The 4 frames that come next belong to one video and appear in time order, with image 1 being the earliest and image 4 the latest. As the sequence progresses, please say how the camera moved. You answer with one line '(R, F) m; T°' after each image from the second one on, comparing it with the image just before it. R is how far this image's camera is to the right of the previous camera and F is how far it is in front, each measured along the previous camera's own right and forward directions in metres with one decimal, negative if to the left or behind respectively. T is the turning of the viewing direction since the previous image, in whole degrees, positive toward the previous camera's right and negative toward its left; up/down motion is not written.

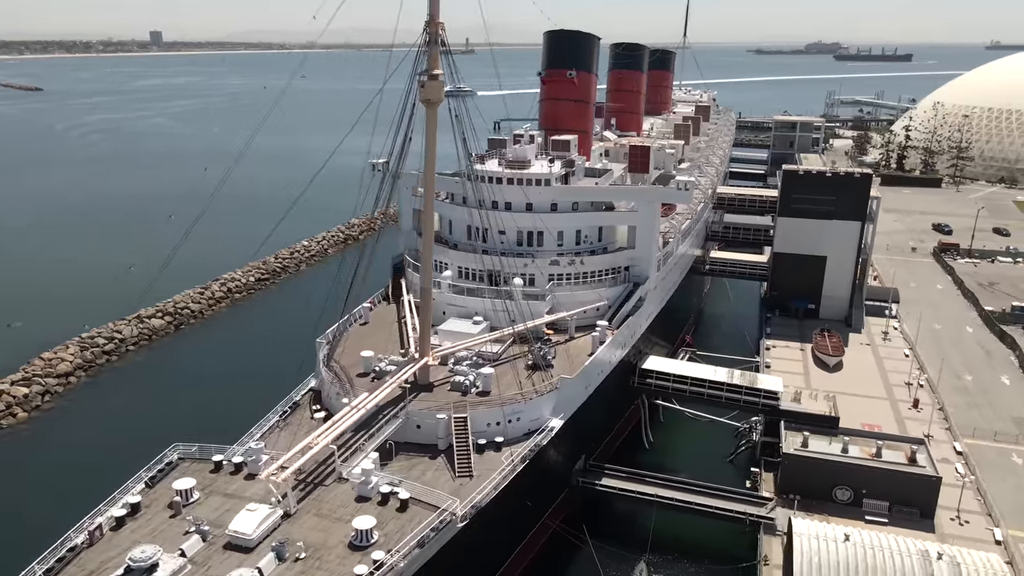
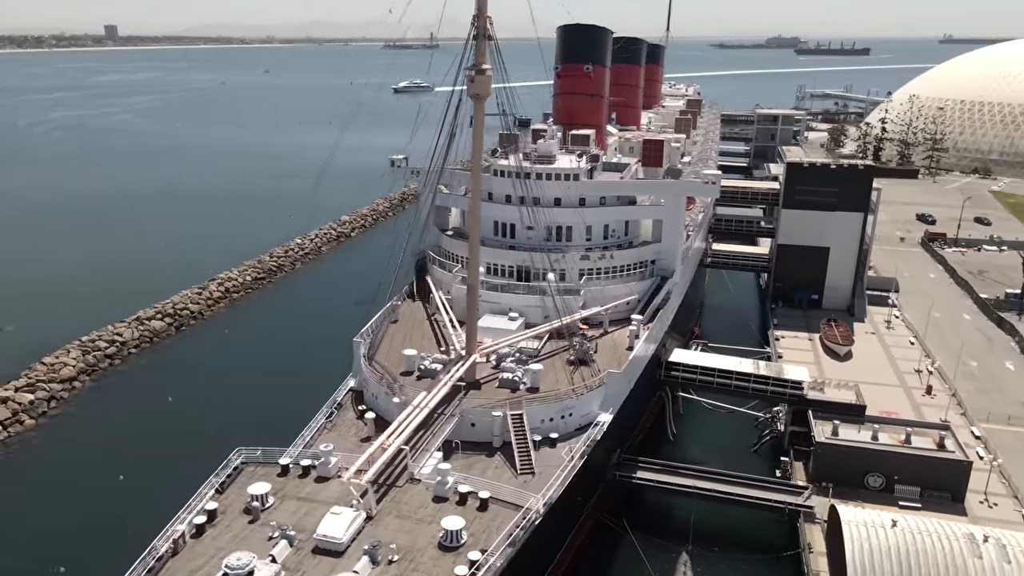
(-1.8, +0.1) m; +2°
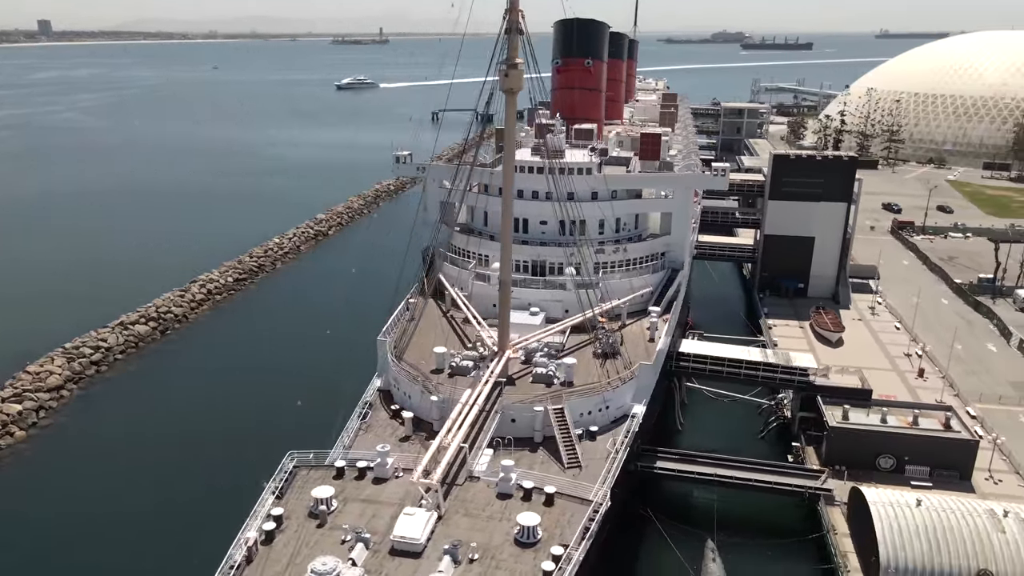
(-1.7, +0.1) m; +3°
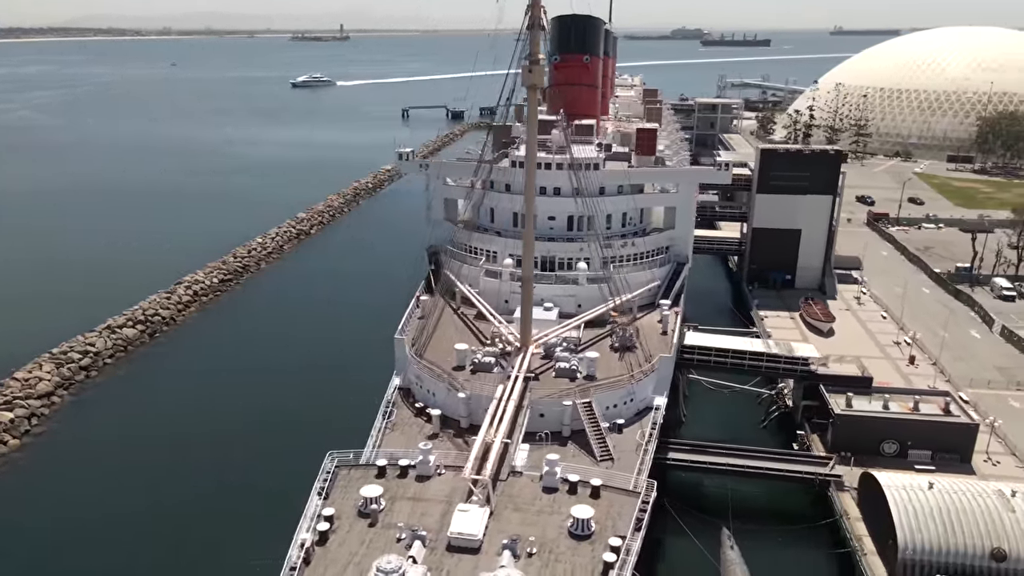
(-1.3, 0.0) m; +3°
